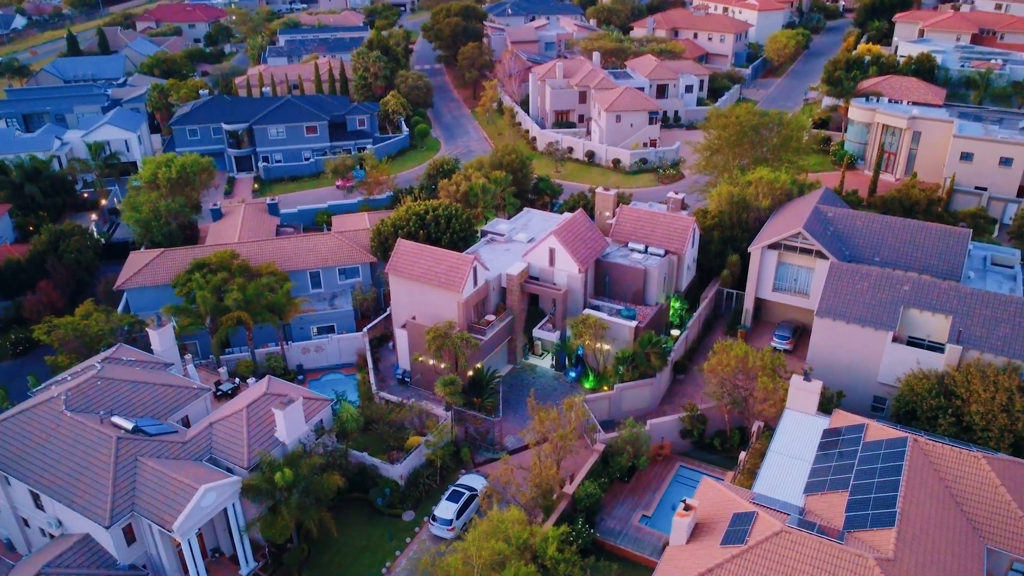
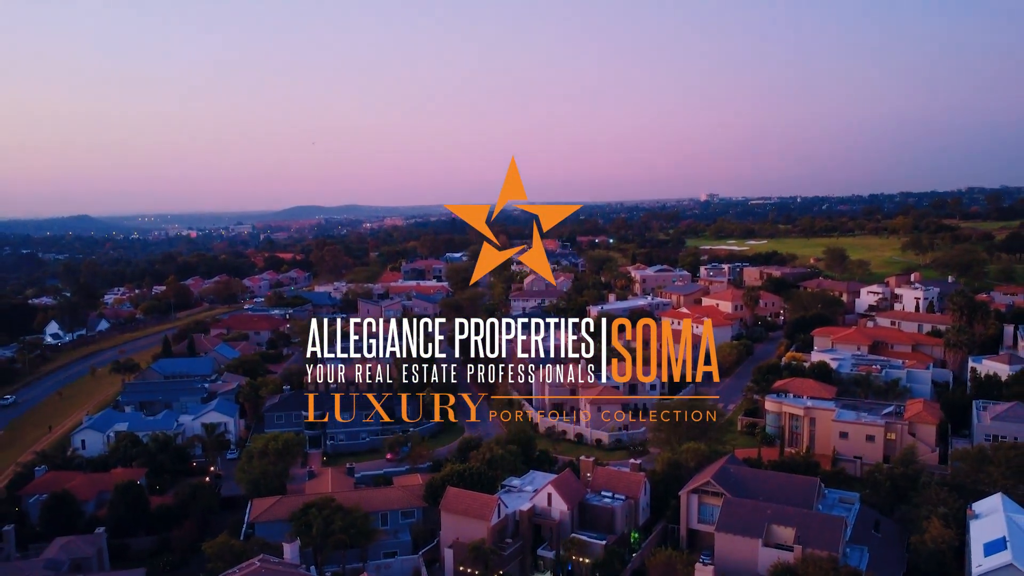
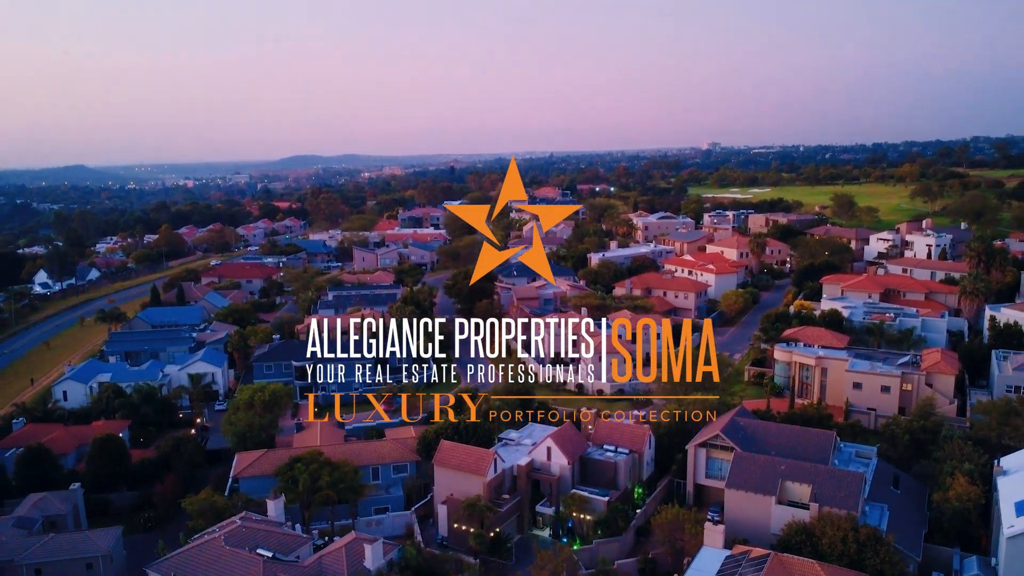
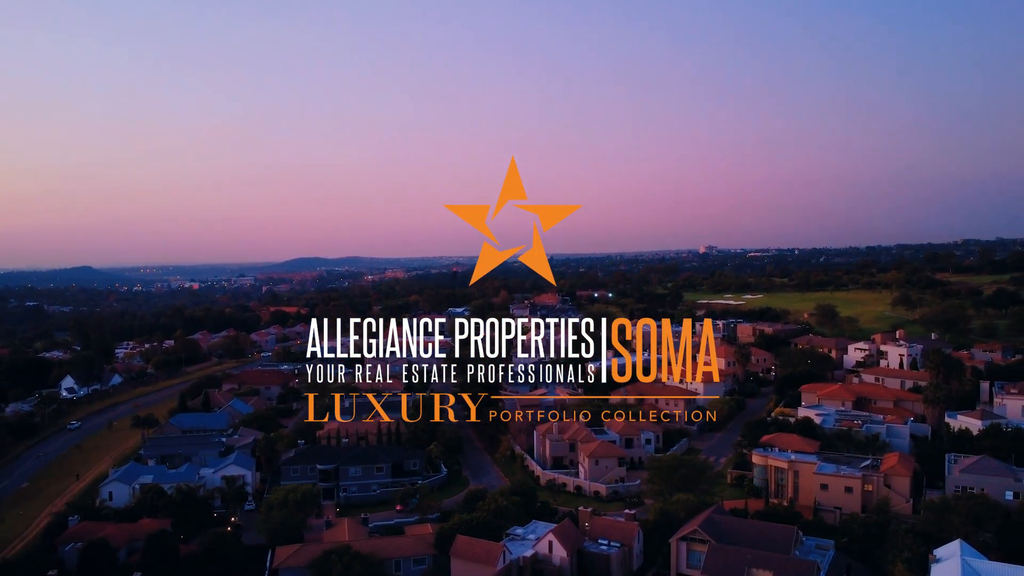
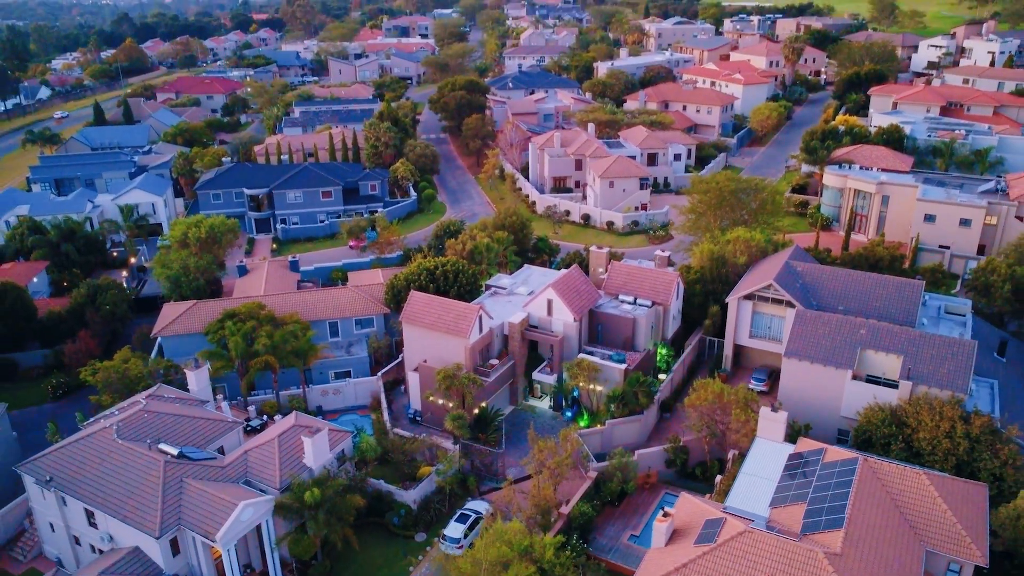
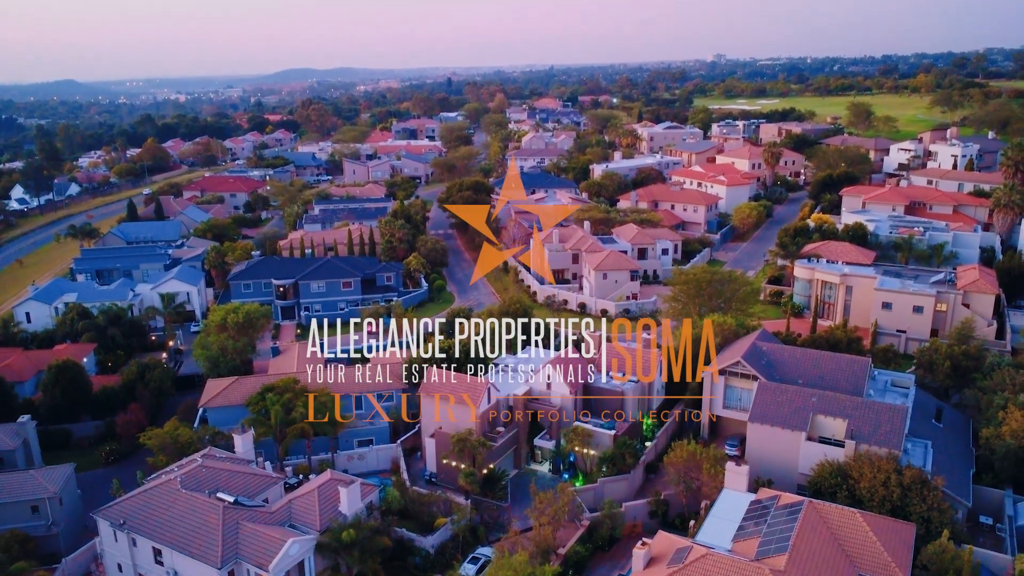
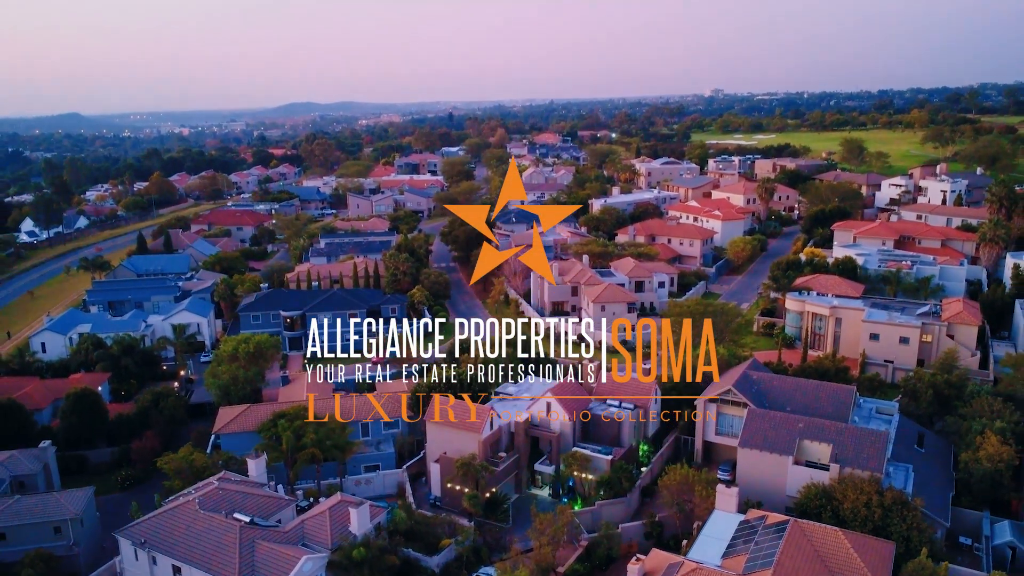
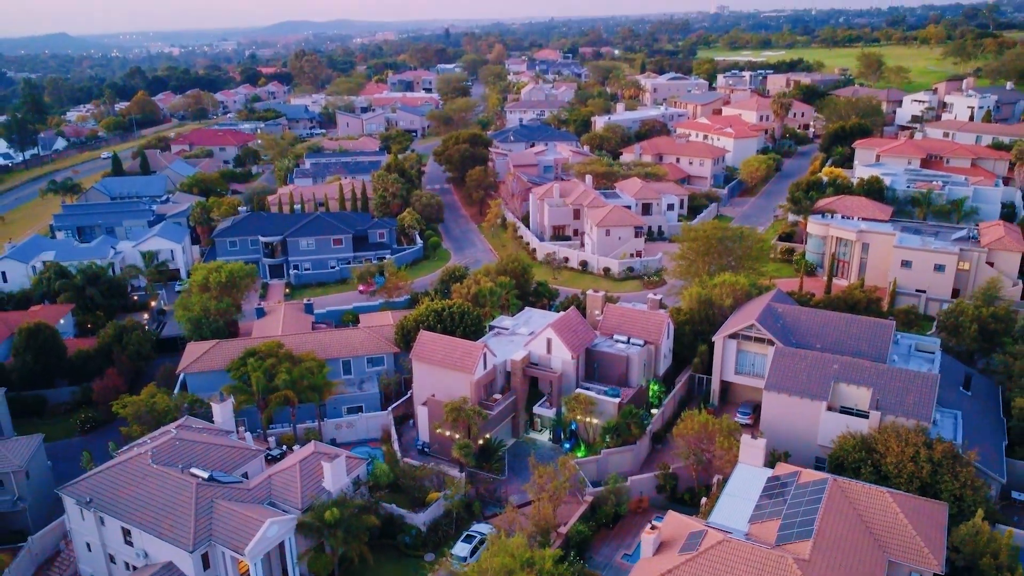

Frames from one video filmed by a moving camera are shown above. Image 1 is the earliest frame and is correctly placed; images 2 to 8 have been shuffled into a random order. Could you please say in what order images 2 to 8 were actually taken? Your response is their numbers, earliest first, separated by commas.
5, 8, 6, 7, 3, 2, 4
